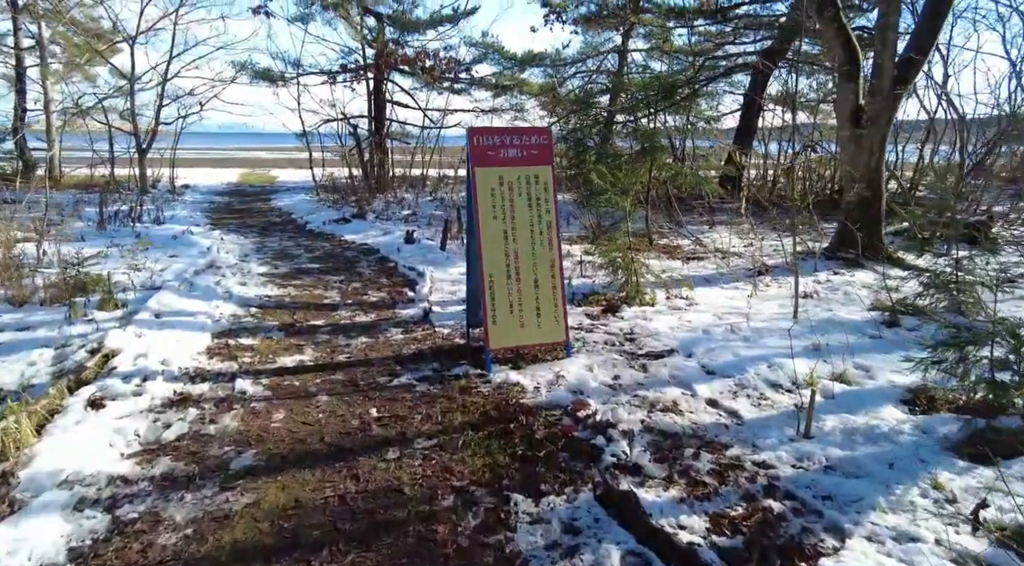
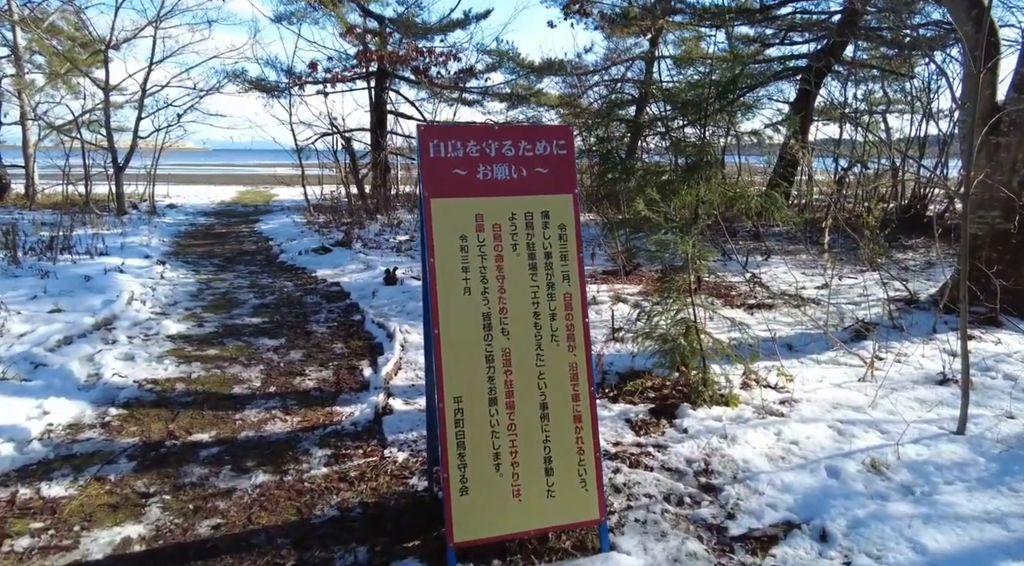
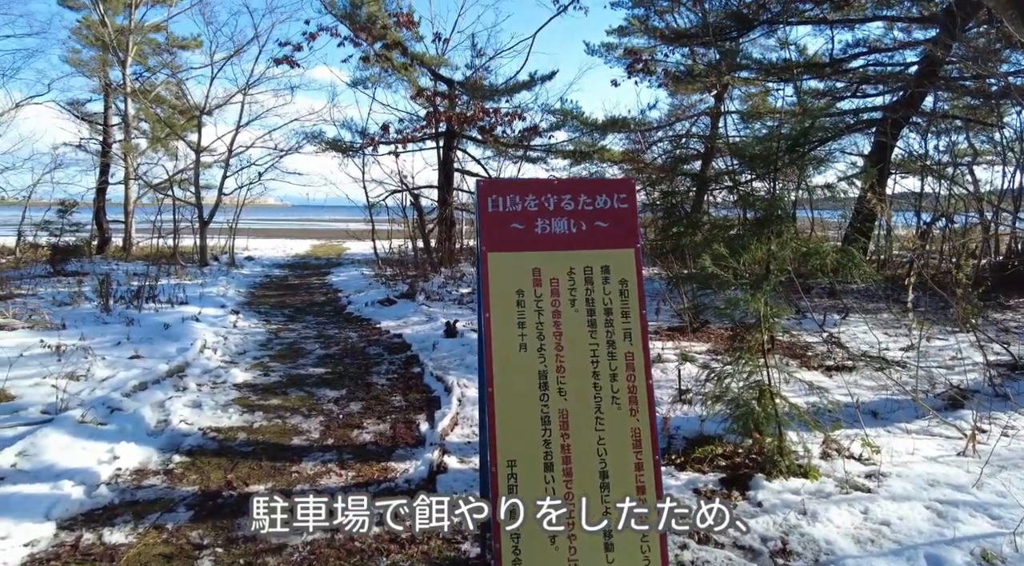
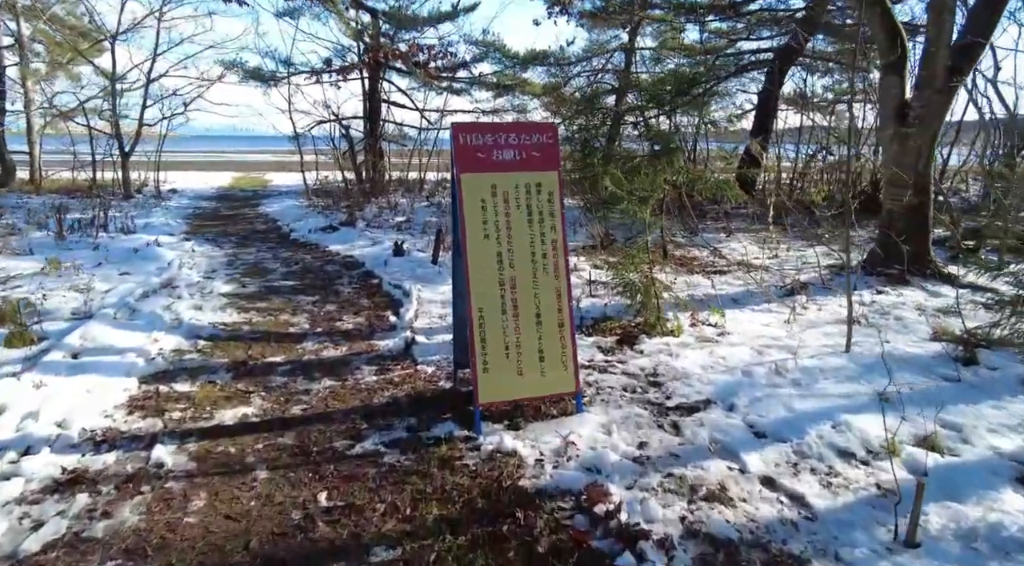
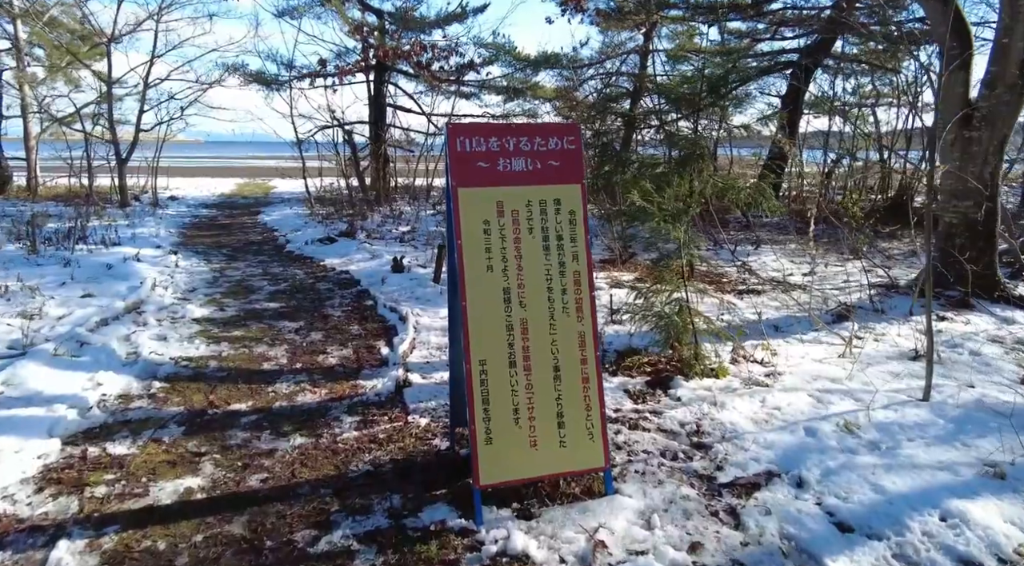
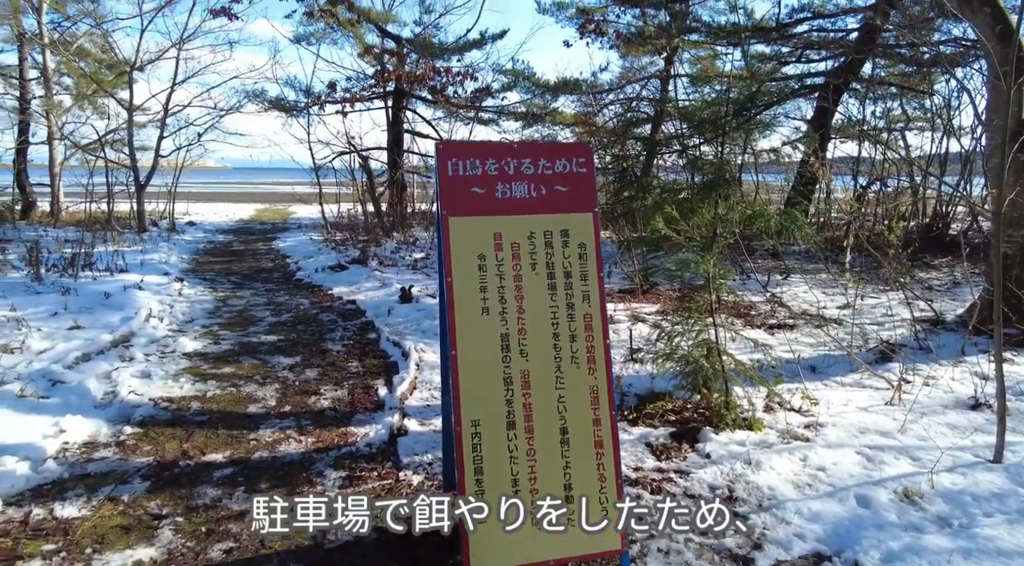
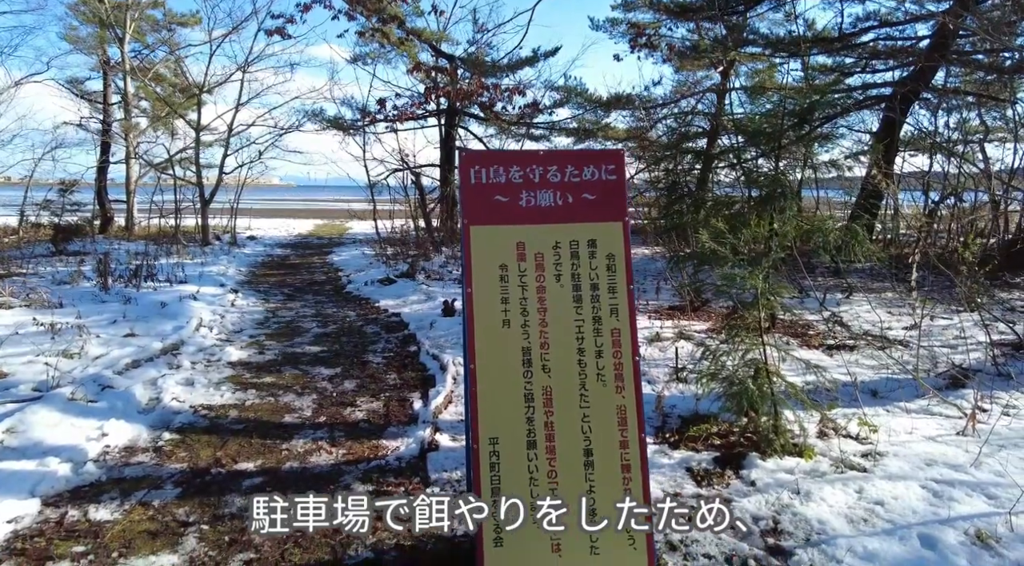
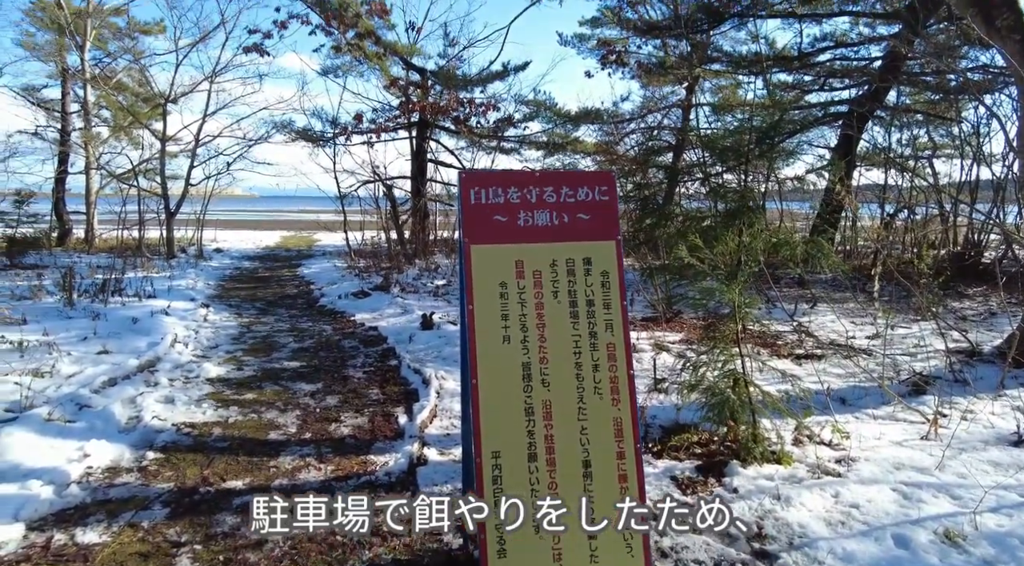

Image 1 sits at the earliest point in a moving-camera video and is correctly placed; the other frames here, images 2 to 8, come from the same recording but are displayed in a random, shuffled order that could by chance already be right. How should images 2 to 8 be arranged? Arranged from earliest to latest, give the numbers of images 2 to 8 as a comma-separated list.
4, 5, 2, 6, 8, 3, 7
